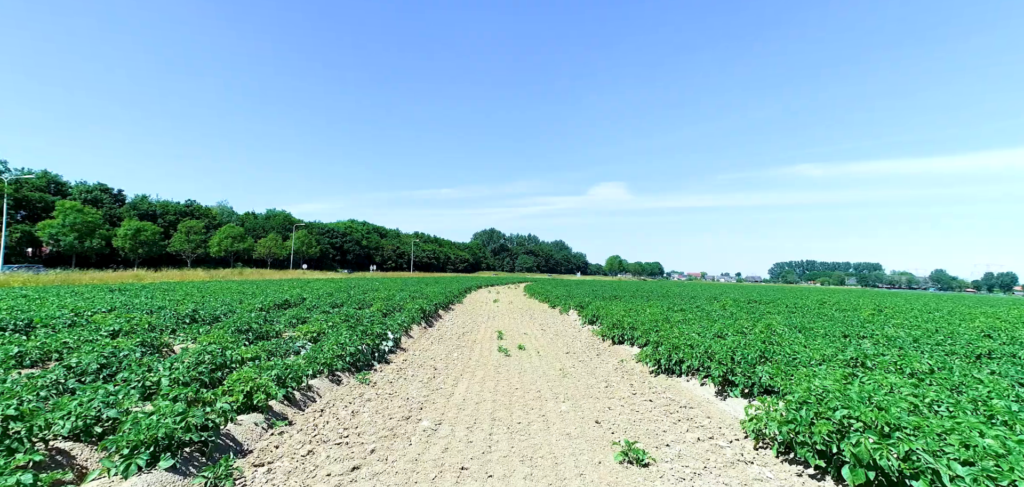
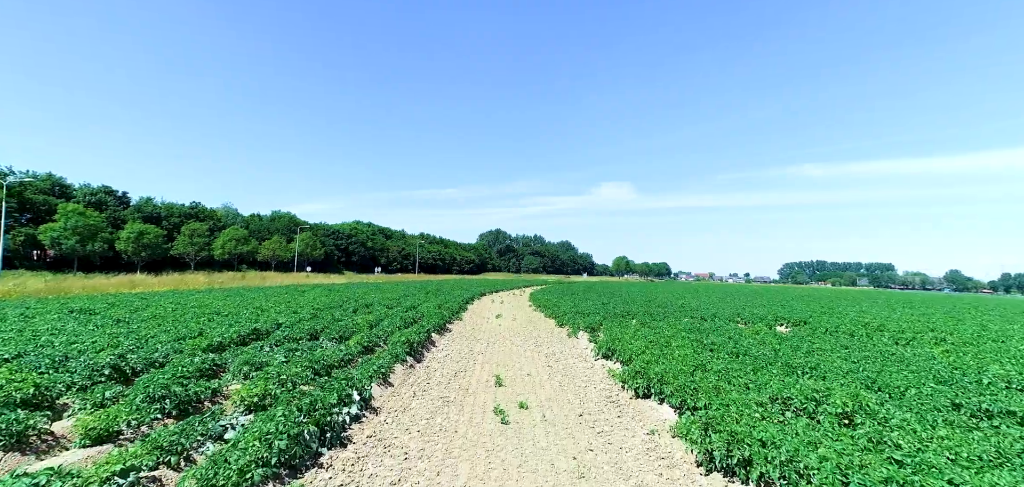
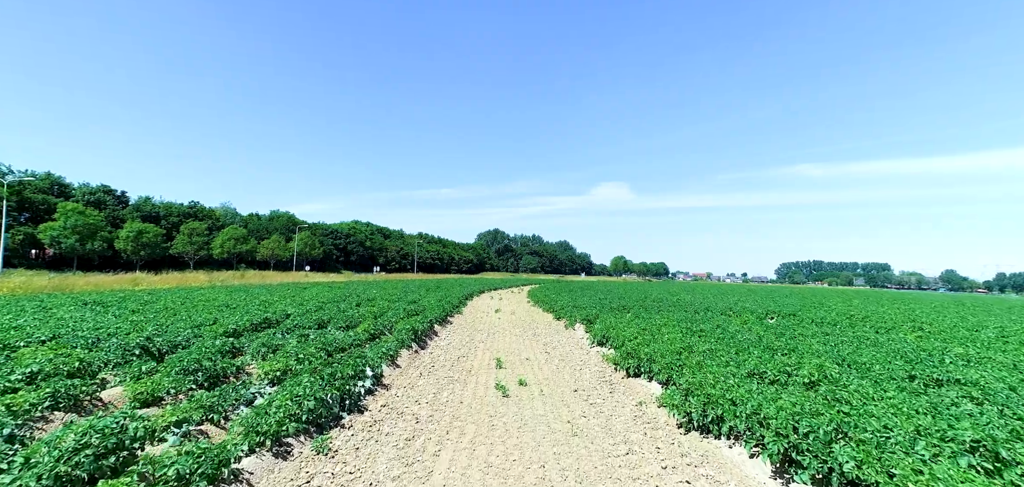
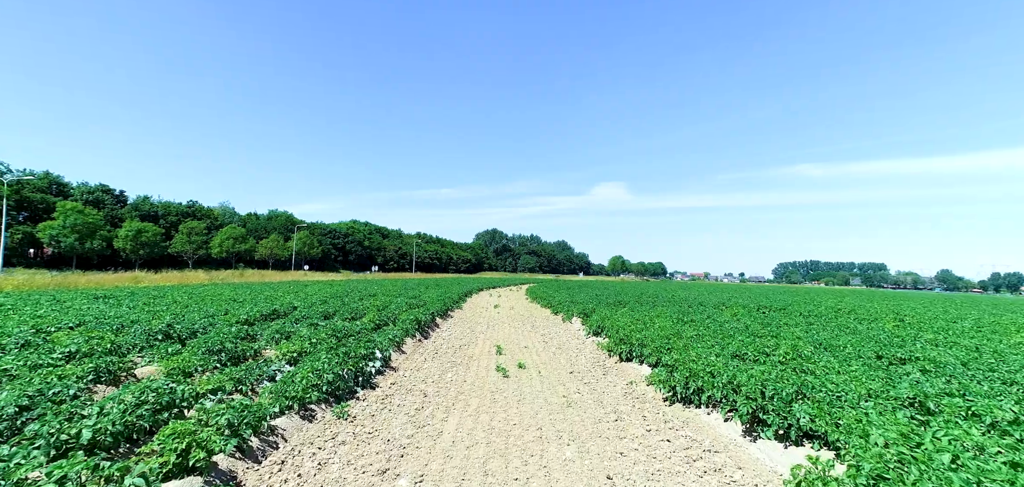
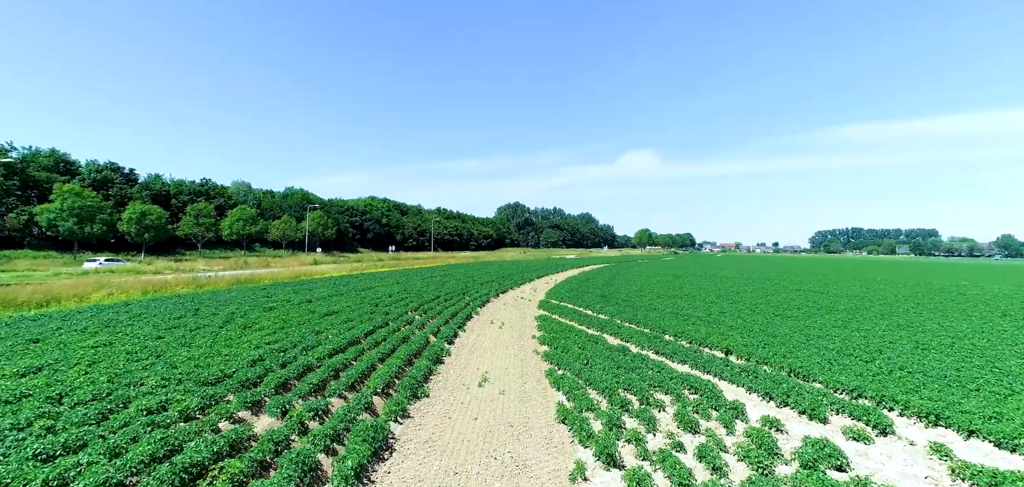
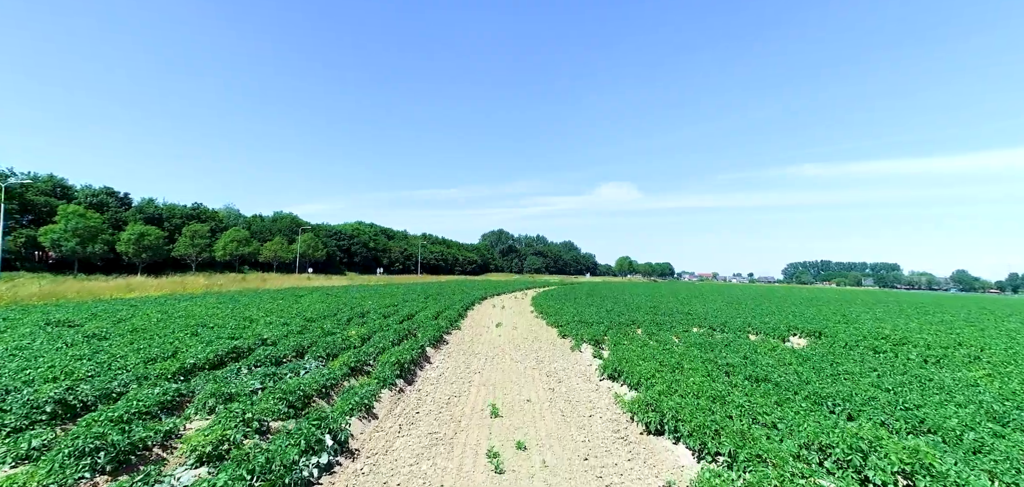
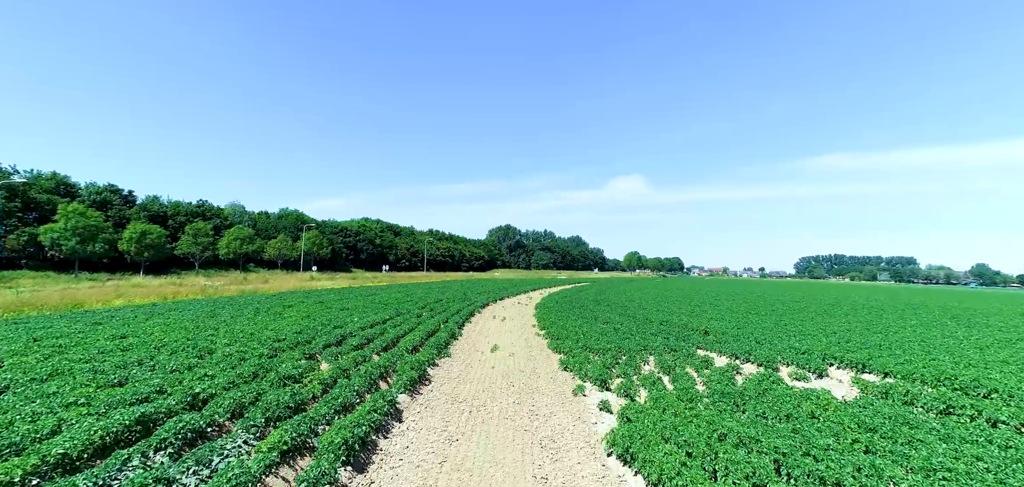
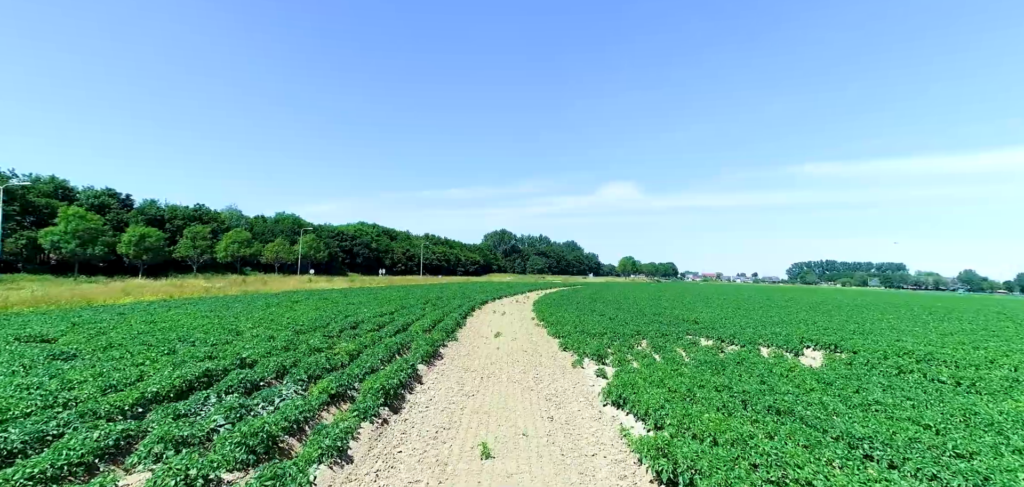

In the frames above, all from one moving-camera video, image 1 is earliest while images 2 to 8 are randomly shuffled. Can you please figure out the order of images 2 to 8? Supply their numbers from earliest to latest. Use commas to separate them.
4, 3, 2, 6, 8, 7, 5
